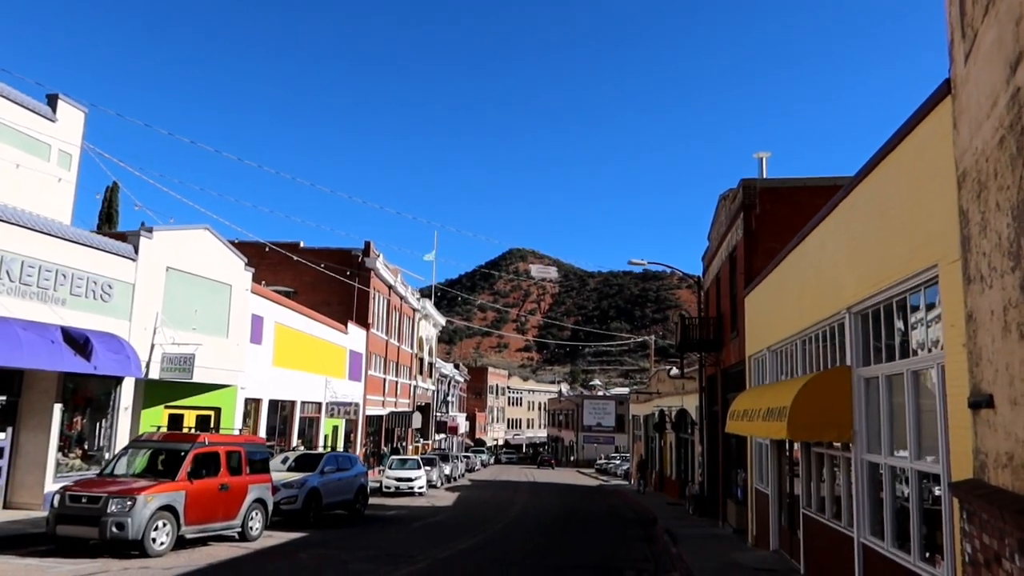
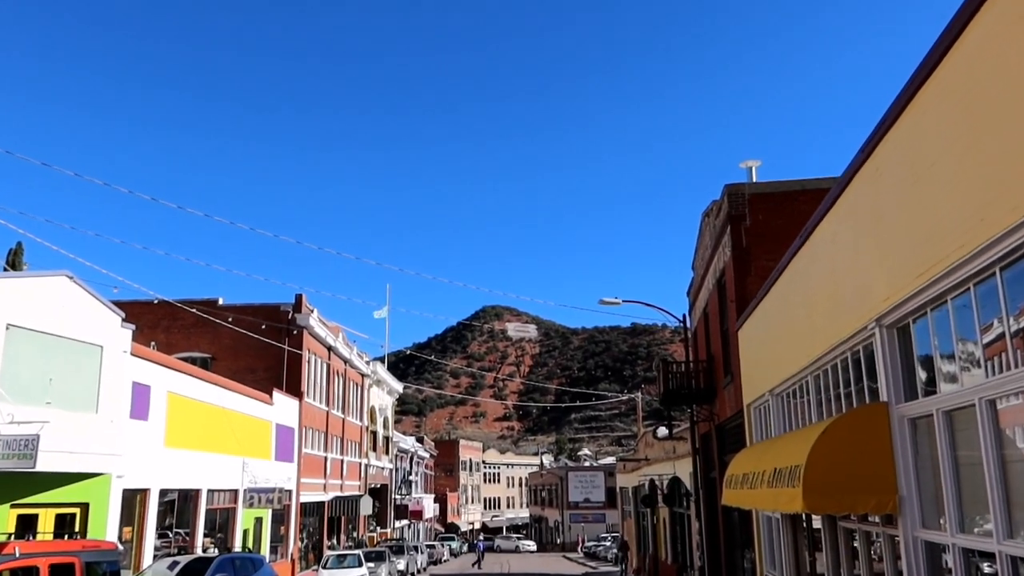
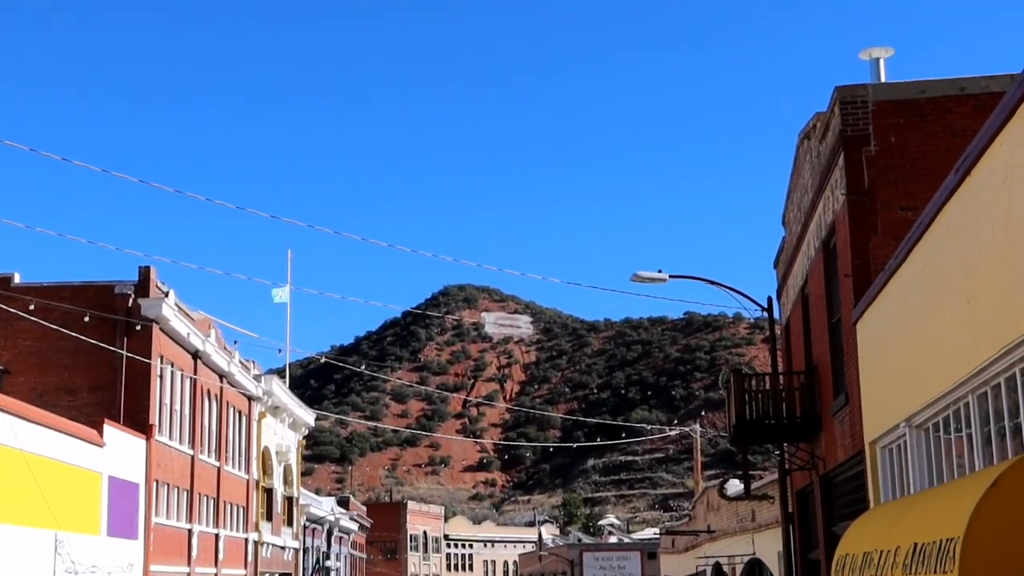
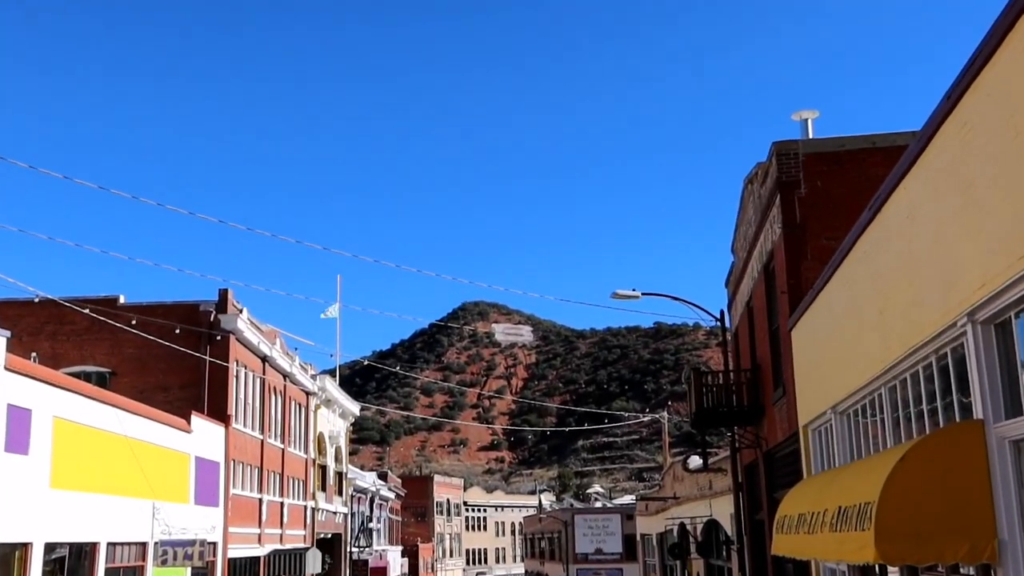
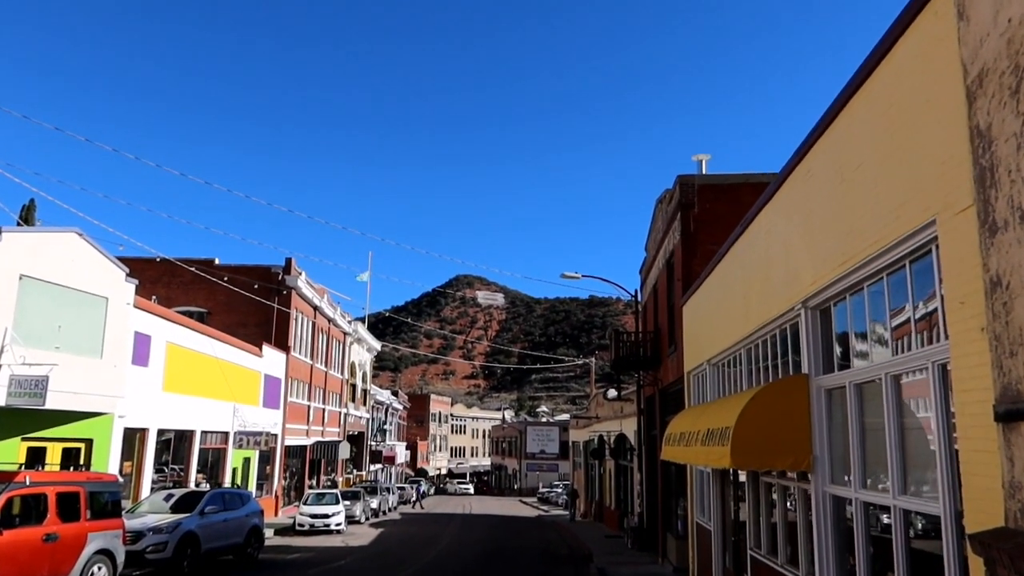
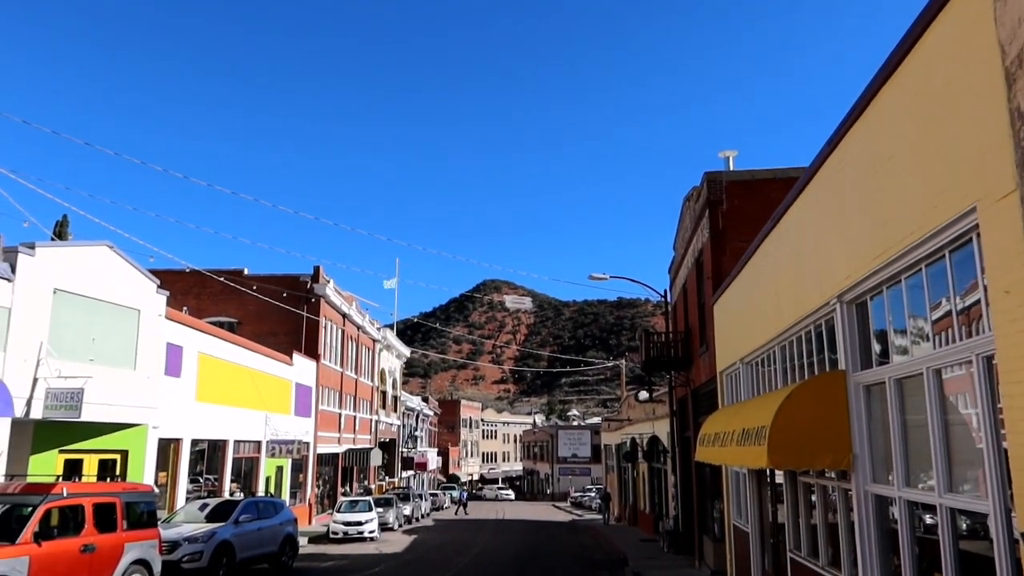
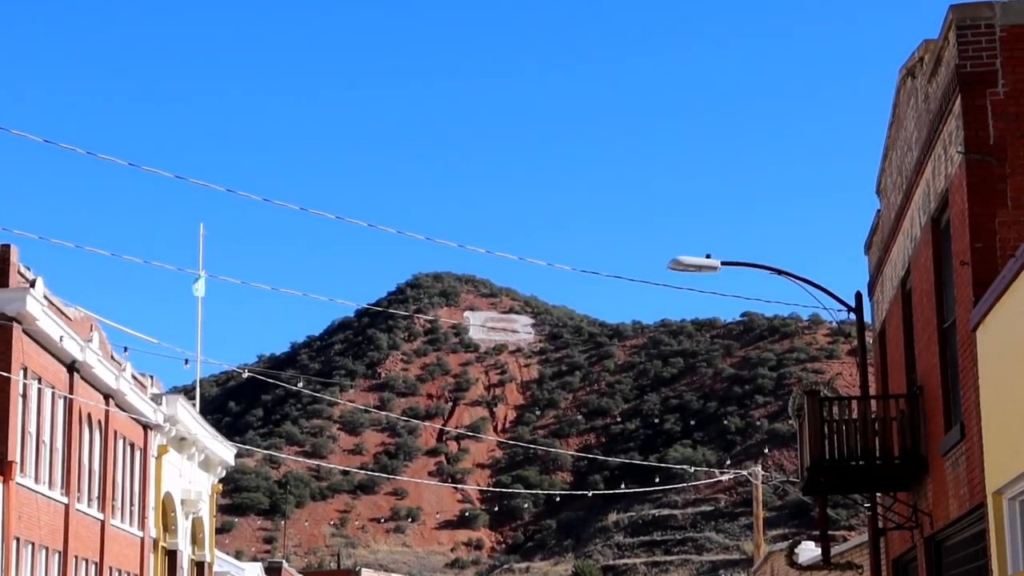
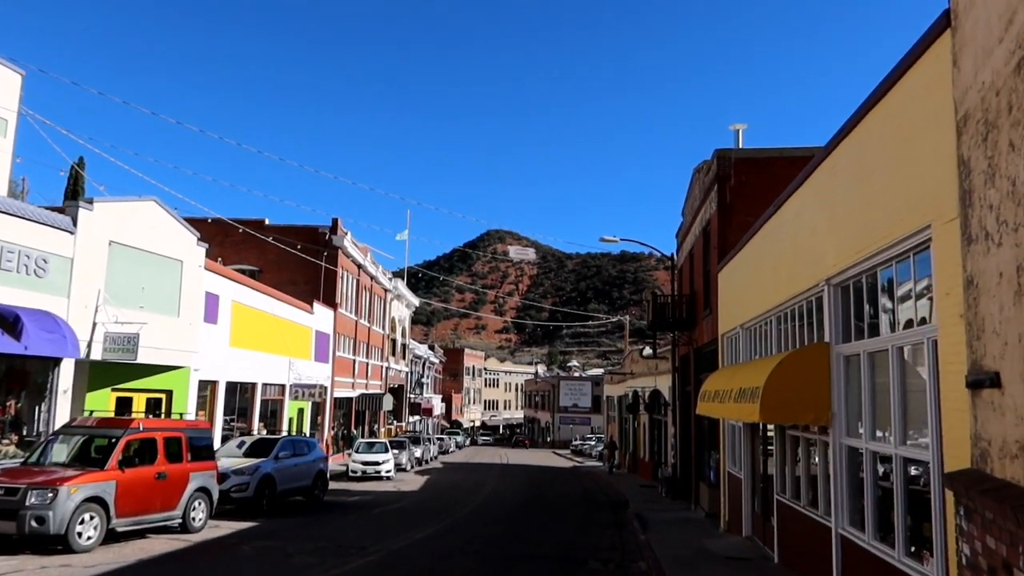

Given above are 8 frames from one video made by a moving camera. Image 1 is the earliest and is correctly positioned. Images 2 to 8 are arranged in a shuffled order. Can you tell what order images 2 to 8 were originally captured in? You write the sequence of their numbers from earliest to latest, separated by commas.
8, 5, 6, 2, 4, 3, 7
